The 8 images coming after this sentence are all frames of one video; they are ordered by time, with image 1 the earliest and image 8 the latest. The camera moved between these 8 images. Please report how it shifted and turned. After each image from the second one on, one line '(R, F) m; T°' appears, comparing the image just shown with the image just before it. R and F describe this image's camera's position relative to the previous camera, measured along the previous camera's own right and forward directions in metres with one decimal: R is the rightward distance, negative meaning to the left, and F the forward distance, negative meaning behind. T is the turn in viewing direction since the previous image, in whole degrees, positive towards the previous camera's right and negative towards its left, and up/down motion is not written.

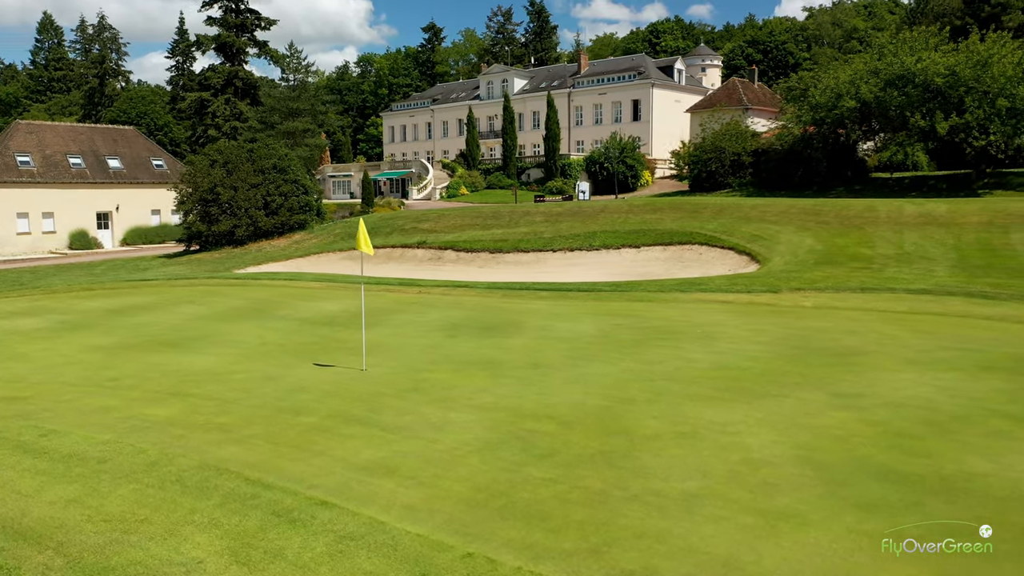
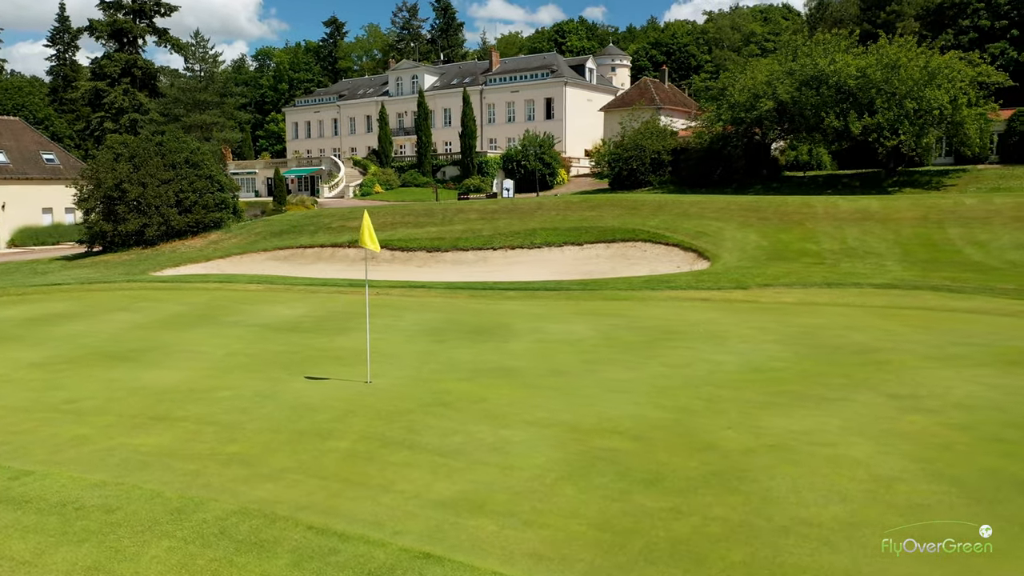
(-1.4, +1.1) m; +7°
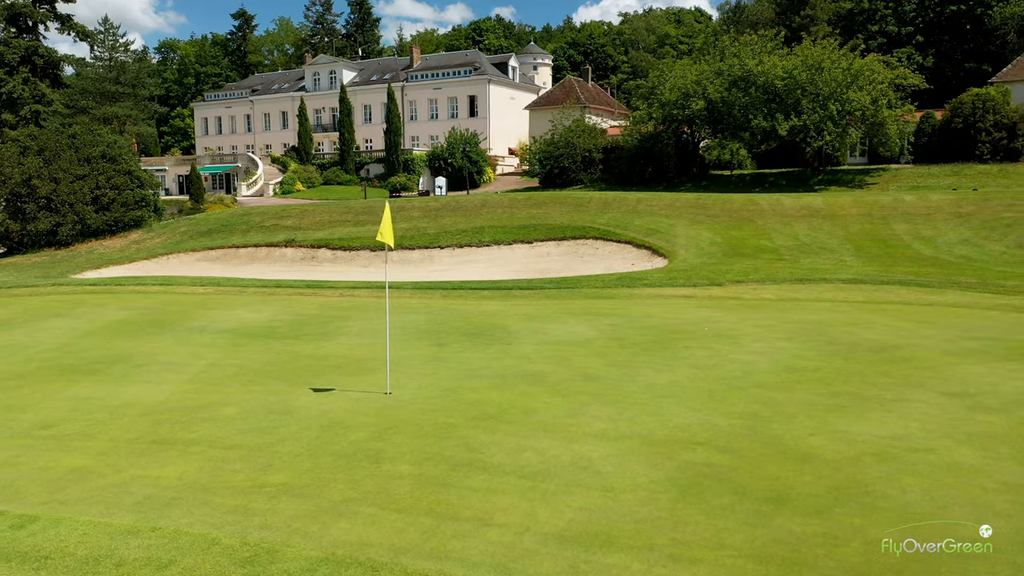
(-1.2, +0.8) m; +6°
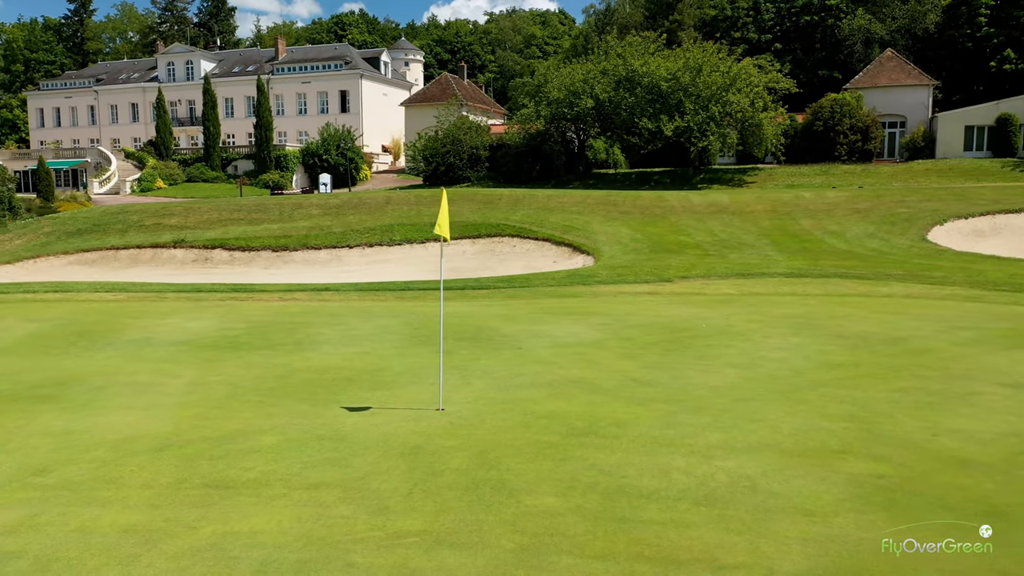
(-1.8, +1.0) m; +10°
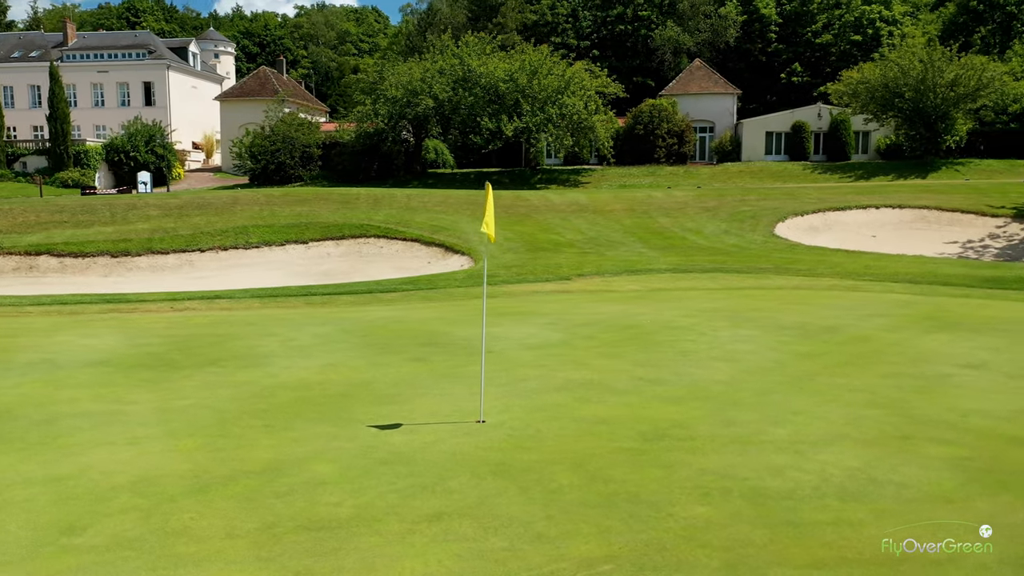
(-1.9, +0.6) m; +13°
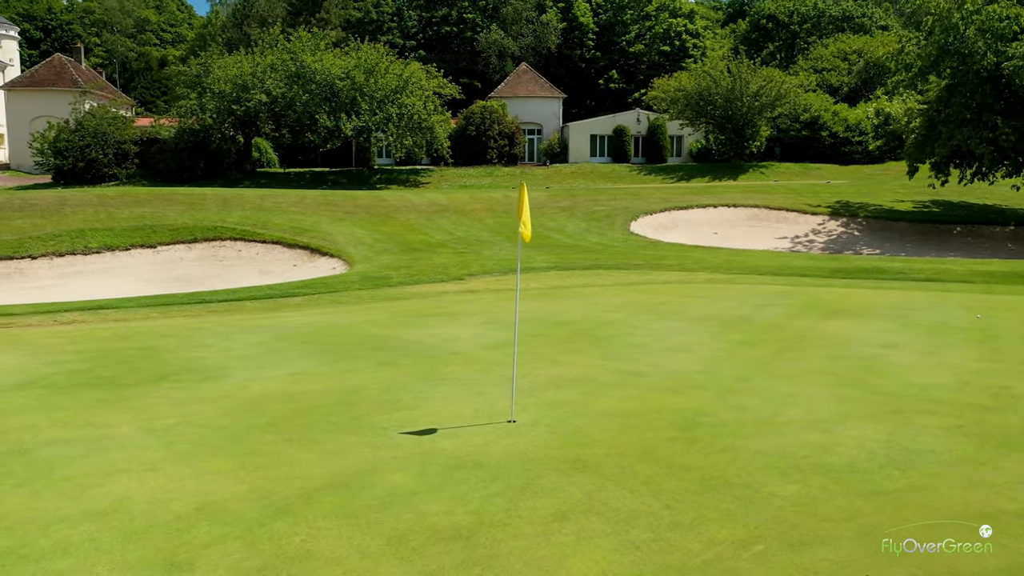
(-1.7, +0.2) m; +13°
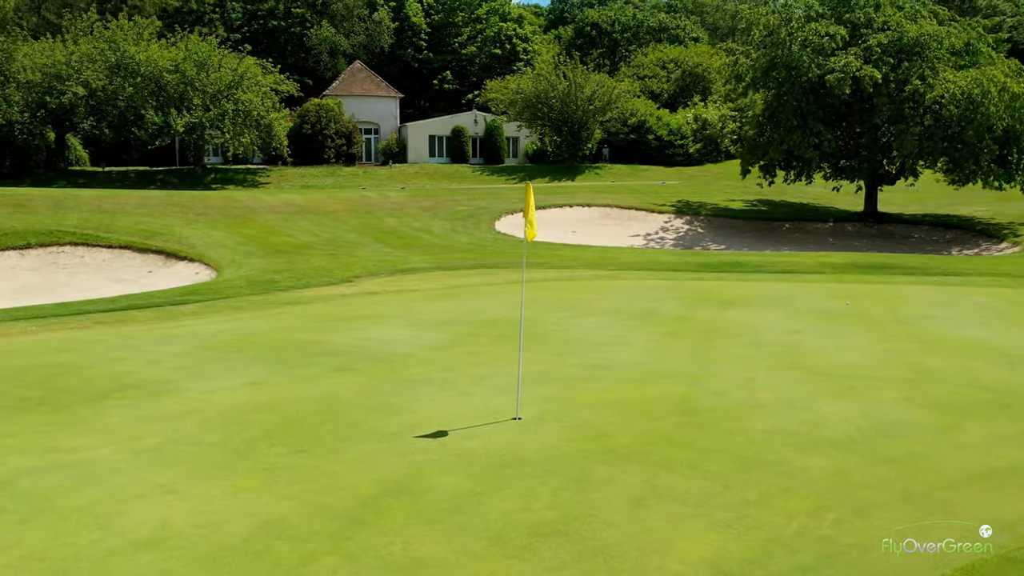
(-1.5, +0.1) m; +12°
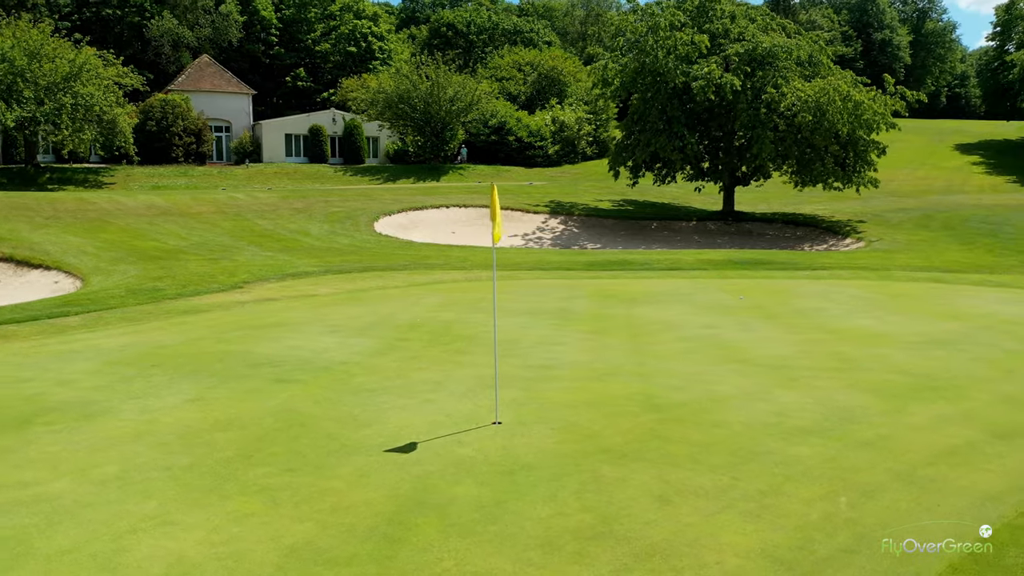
(-1.0, +0.2) m; +10°
